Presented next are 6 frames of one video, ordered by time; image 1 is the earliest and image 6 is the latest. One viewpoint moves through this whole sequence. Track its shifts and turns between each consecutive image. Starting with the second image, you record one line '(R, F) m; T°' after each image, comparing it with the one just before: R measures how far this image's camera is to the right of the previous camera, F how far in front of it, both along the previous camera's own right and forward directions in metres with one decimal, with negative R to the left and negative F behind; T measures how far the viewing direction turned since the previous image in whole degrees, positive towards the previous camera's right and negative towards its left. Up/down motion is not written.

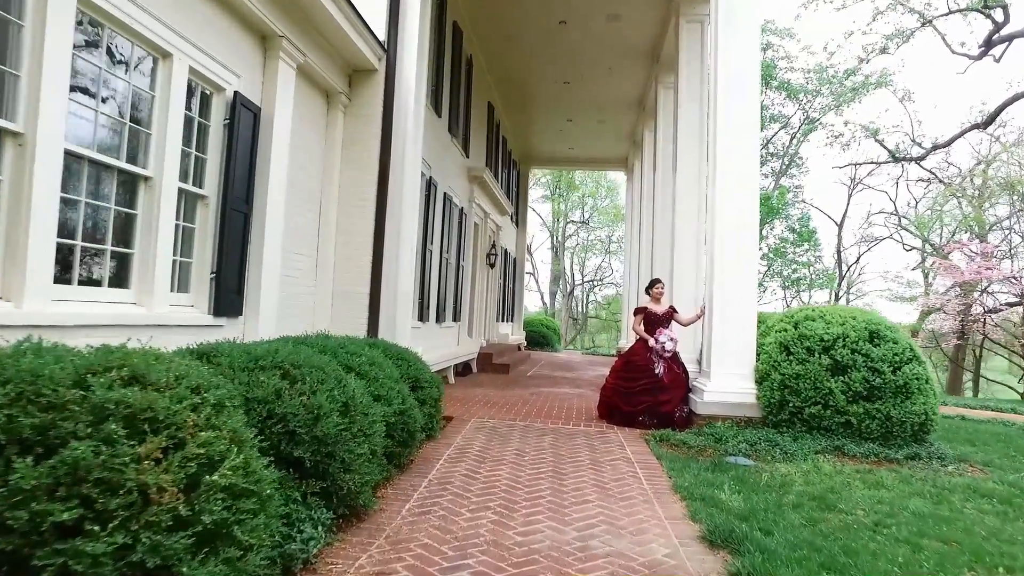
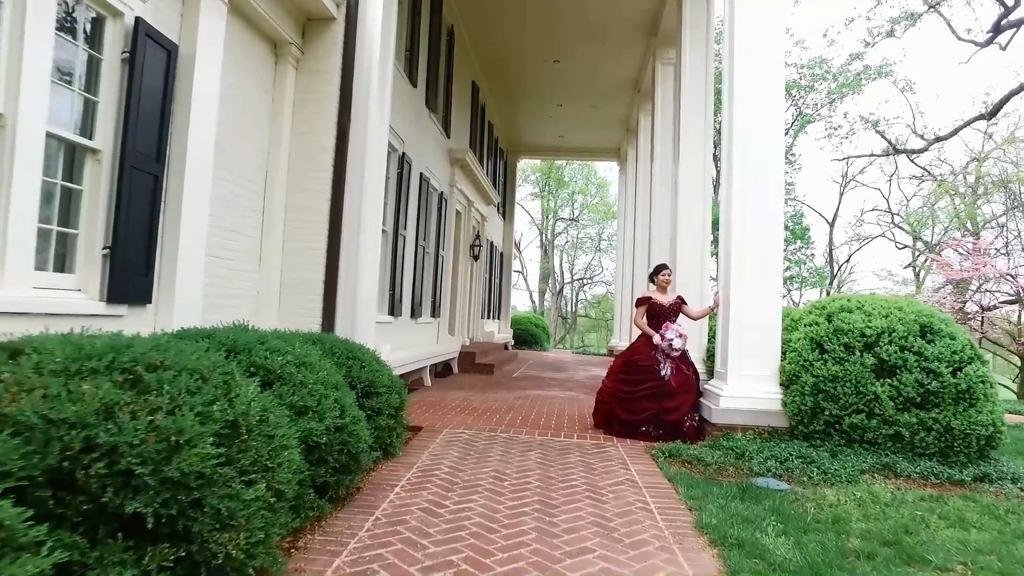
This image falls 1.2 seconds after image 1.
(+0.1, +0.9) m; +1°
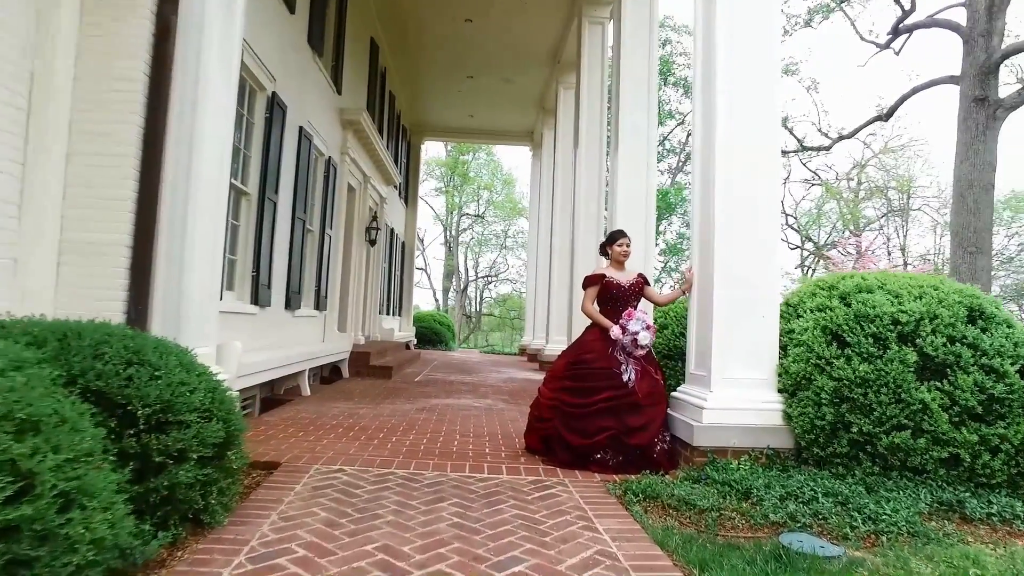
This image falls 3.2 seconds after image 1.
(0.0, +1.5) m; +9°
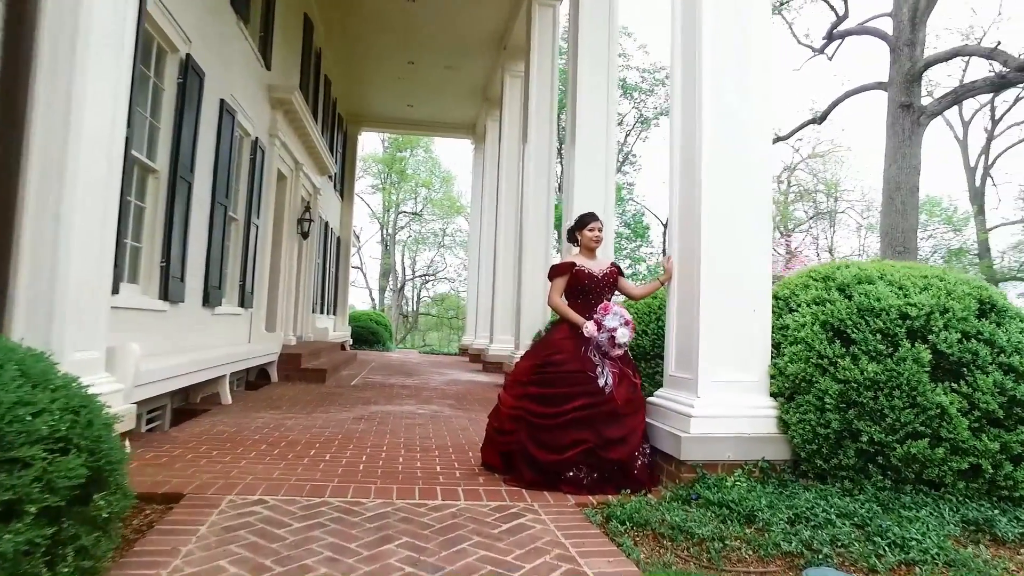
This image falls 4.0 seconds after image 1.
(-0.1, +0.5) m; +6°
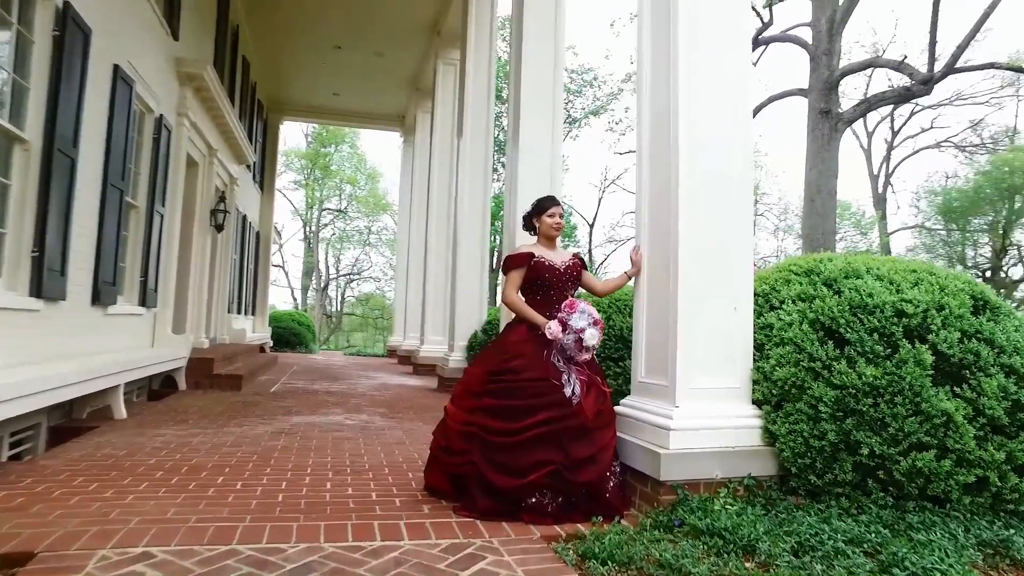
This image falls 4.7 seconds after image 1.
(-0.1, +0.5) m; +6°
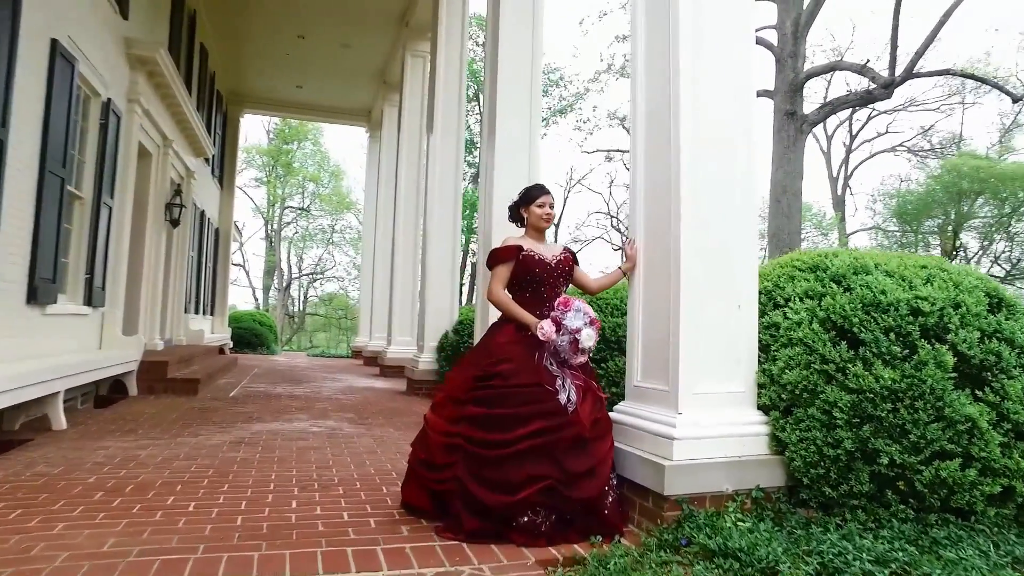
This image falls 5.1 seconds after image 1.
(-0.1, +0.3) m; +3°
